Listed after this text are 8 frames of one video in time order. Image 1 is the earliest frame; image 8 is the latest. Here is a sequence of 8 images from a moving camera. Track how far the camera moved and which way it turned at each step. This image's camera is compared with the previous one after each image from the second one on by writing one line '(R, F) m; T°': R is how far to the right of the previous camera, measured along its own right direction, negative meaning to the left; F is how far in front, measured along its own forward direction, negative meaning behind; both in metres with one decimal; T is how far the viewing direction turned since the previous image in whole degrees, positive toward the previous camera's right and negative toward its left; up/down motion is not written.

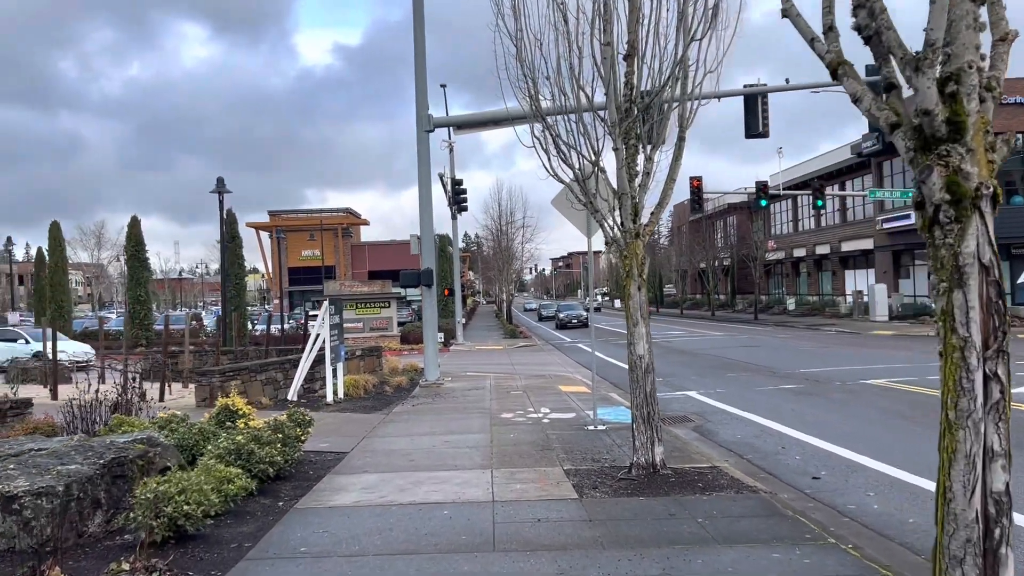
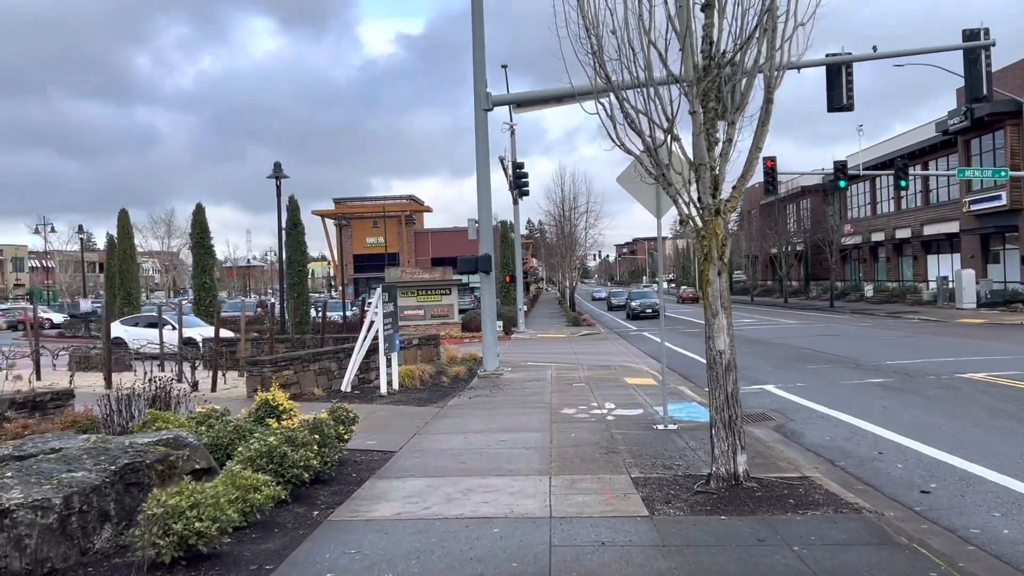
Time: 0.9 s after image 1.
(0.0, +0.8) m; -4°
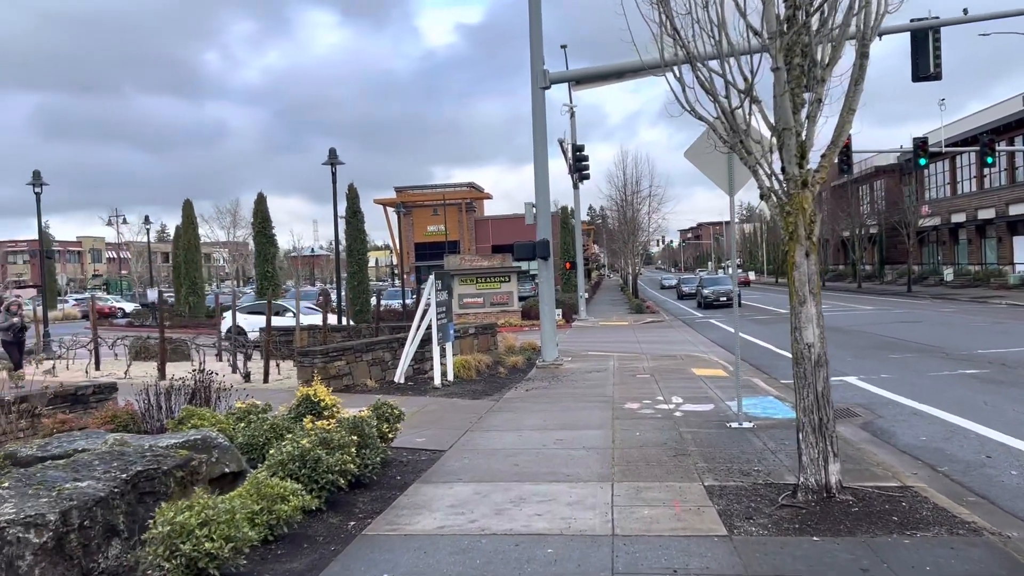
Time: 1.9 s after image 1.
(0.0, +0.7) m; -4°
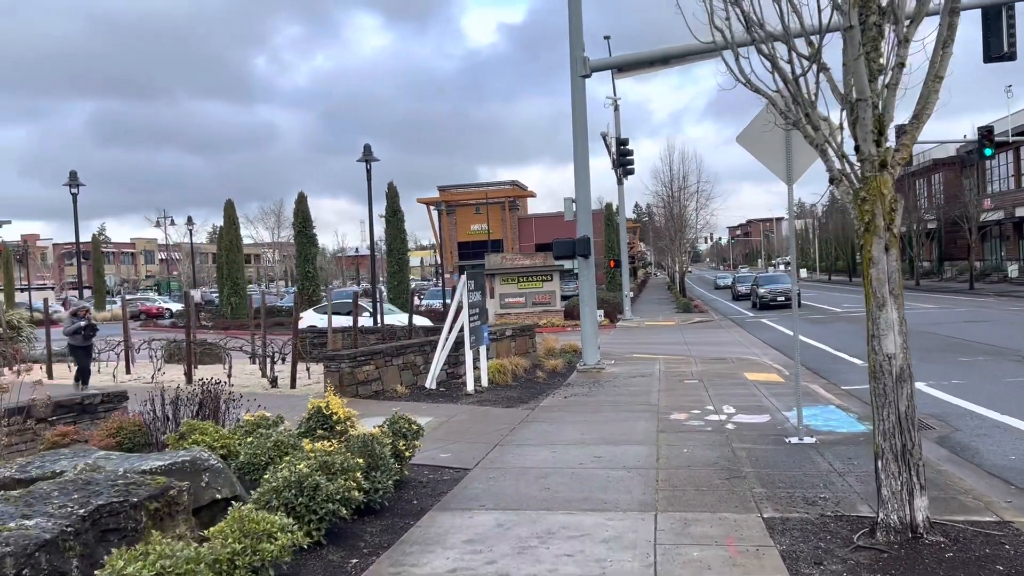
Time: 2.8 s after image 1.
(+0.1, +0.8) m; -3°
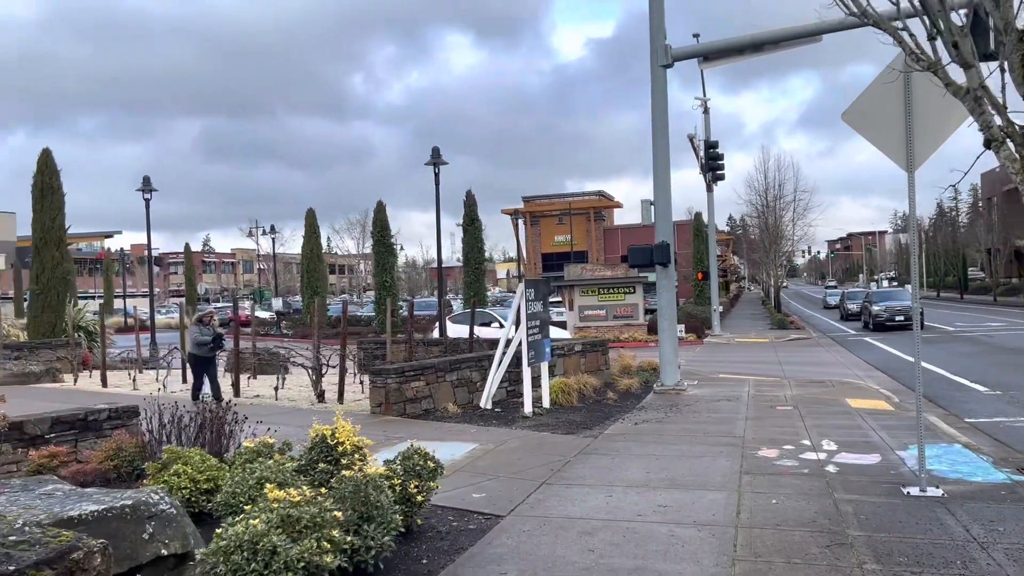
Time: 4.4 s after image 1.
(+0.3, +1.3) m; -6°
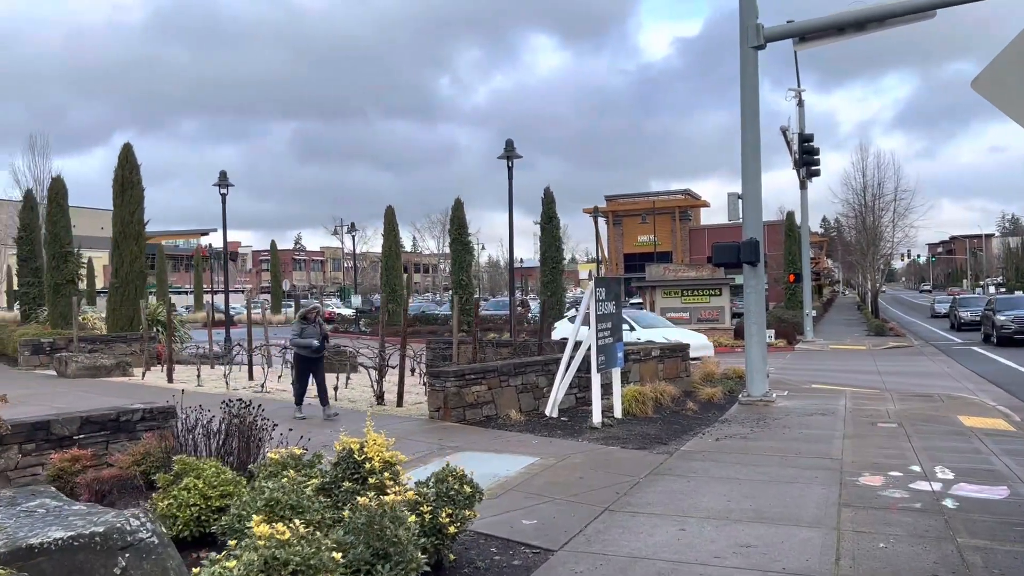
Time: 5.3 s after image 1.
(+0.2, +0.8) m; -6°
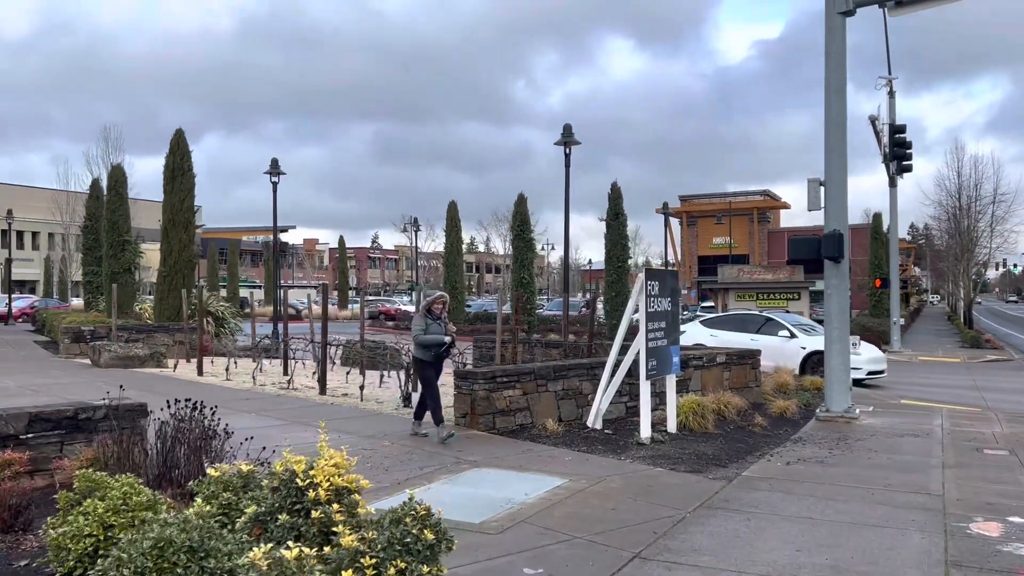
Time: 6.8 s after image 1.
(+0.4, +1.2) m; -5°
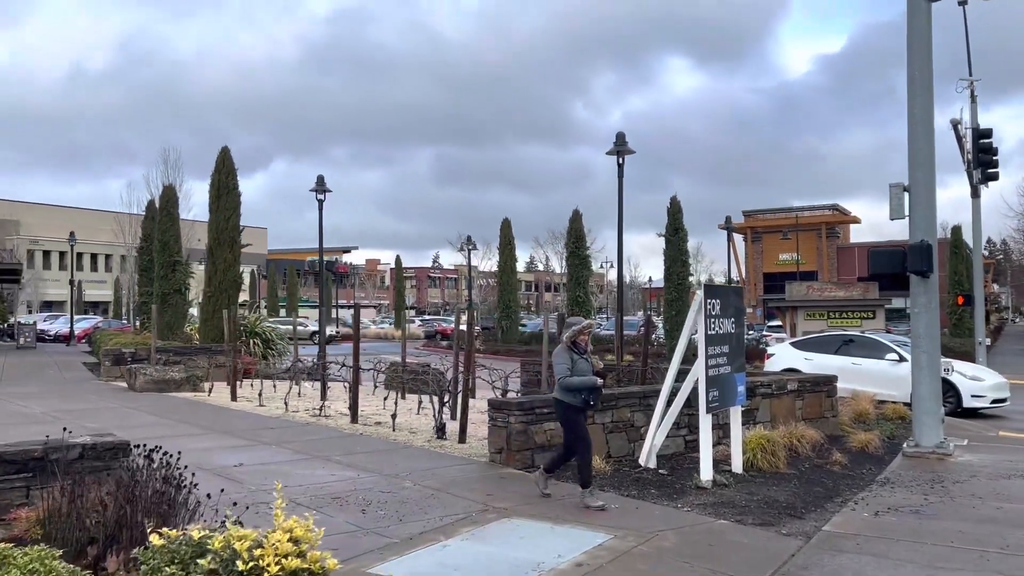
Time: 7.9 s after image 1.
(+0.2, +0.9) m; -4°
